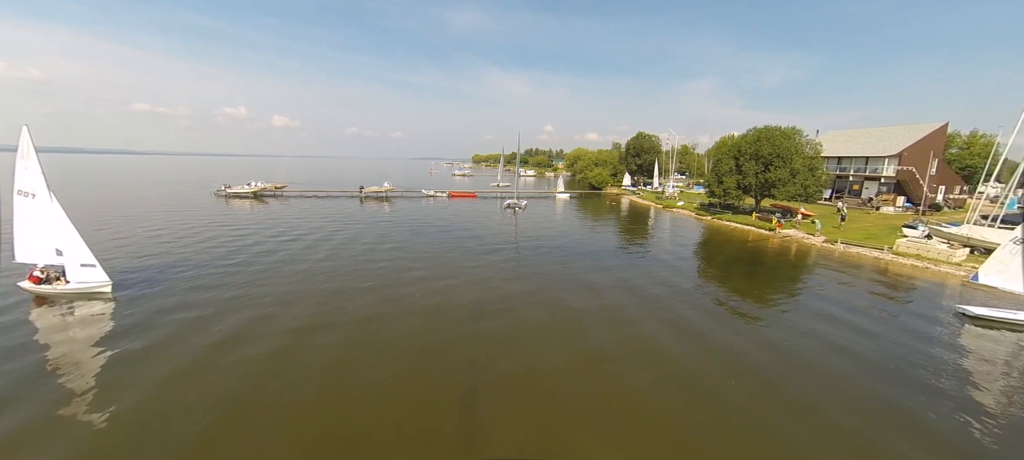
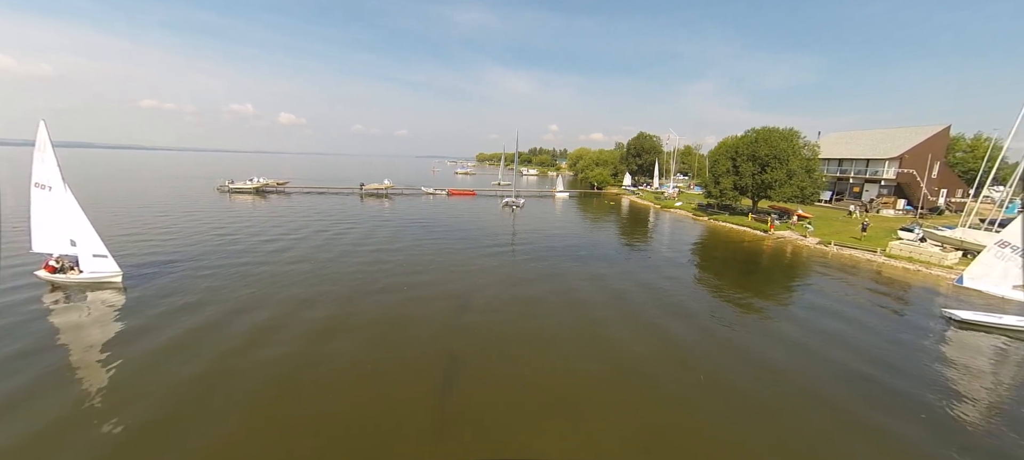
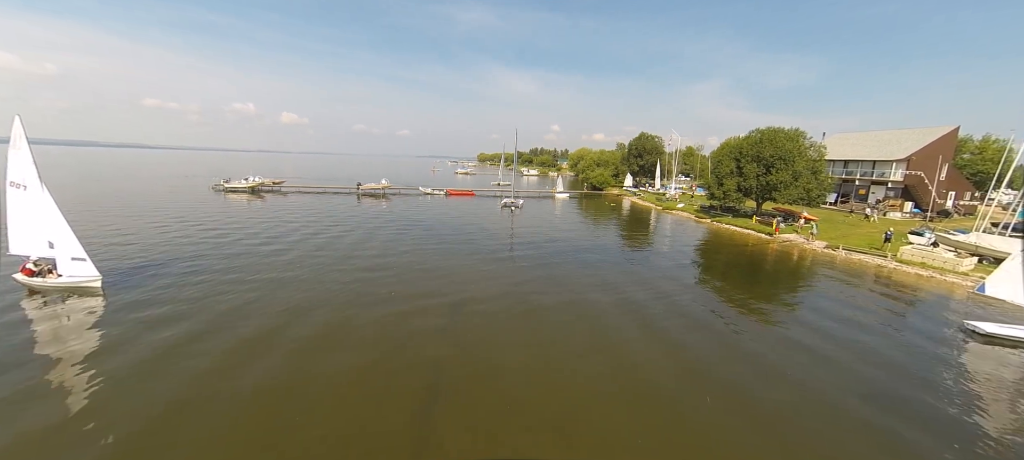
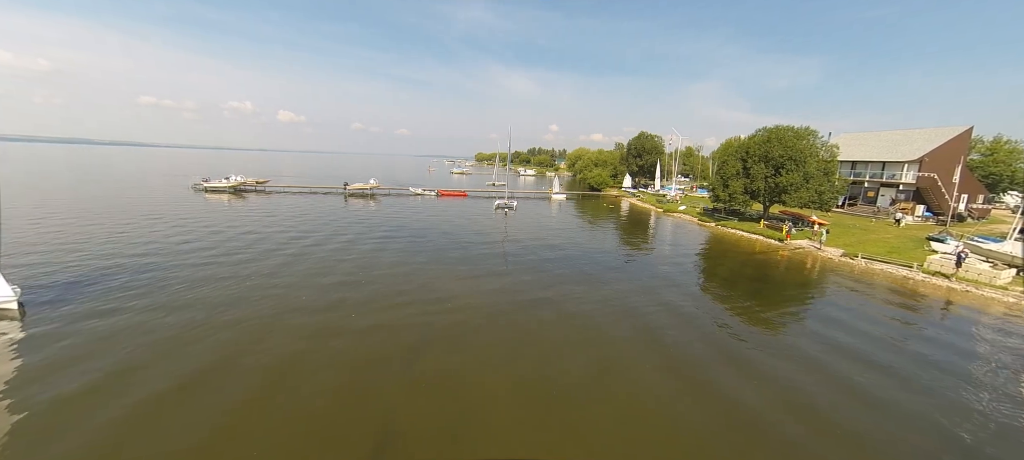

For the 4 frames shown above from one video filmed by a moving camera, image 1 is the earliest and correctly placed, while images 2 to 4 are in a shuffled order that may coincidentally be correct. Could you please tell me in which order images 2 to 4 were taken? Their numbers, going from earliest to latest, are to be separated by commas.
2, 3, 4
